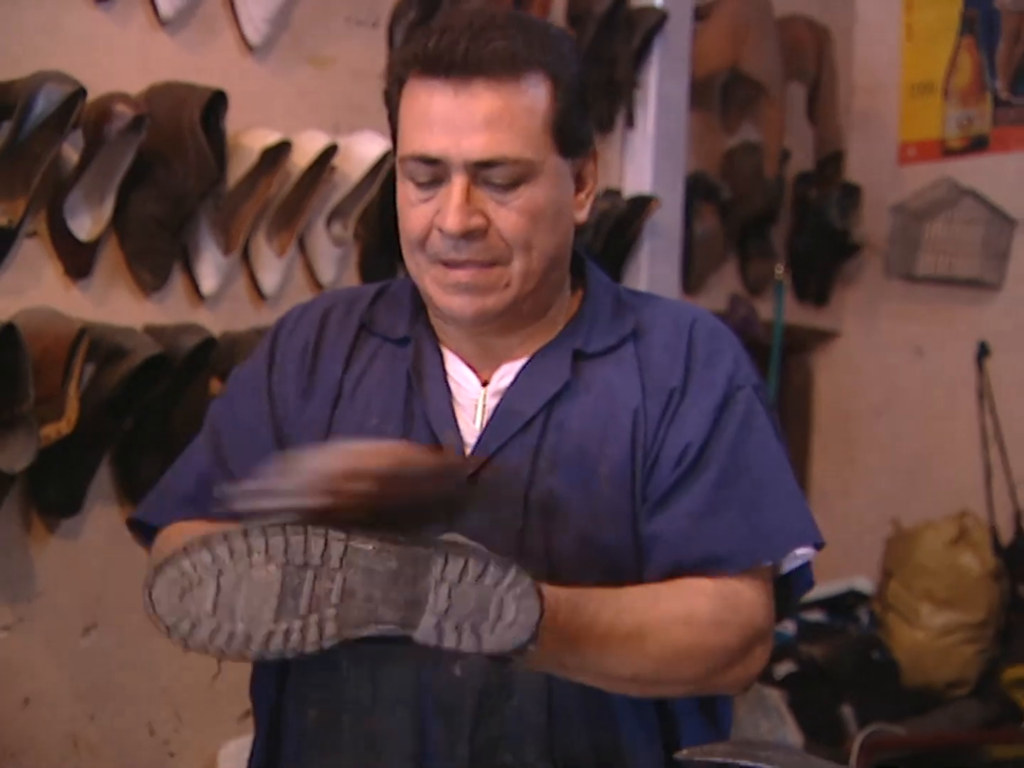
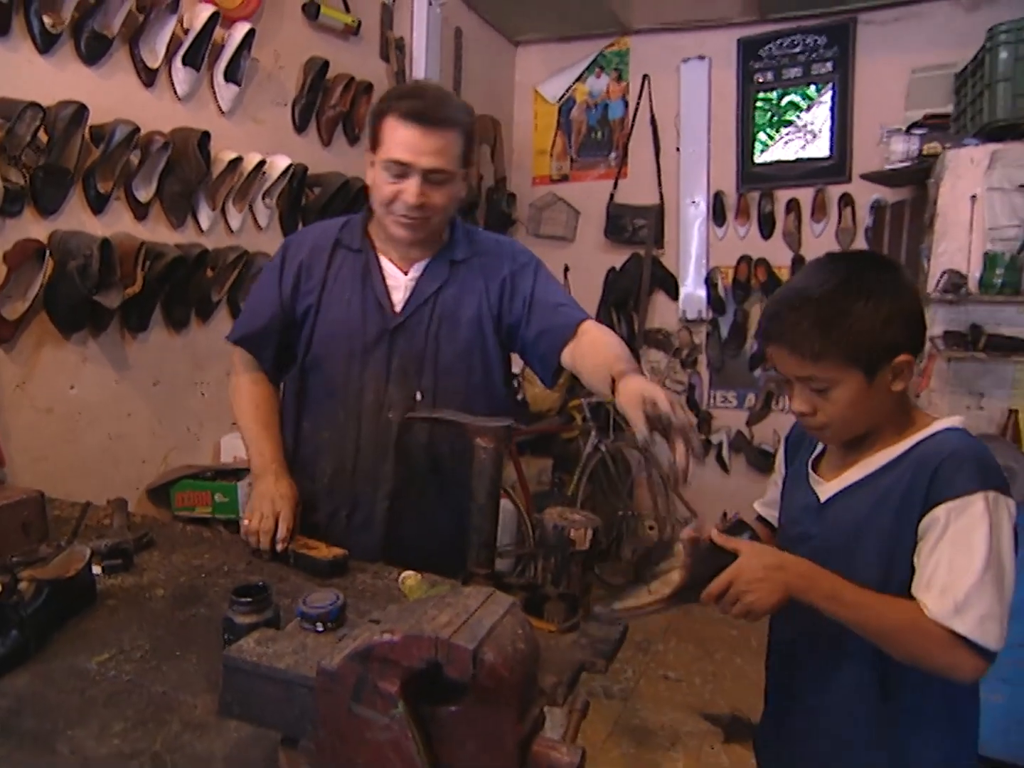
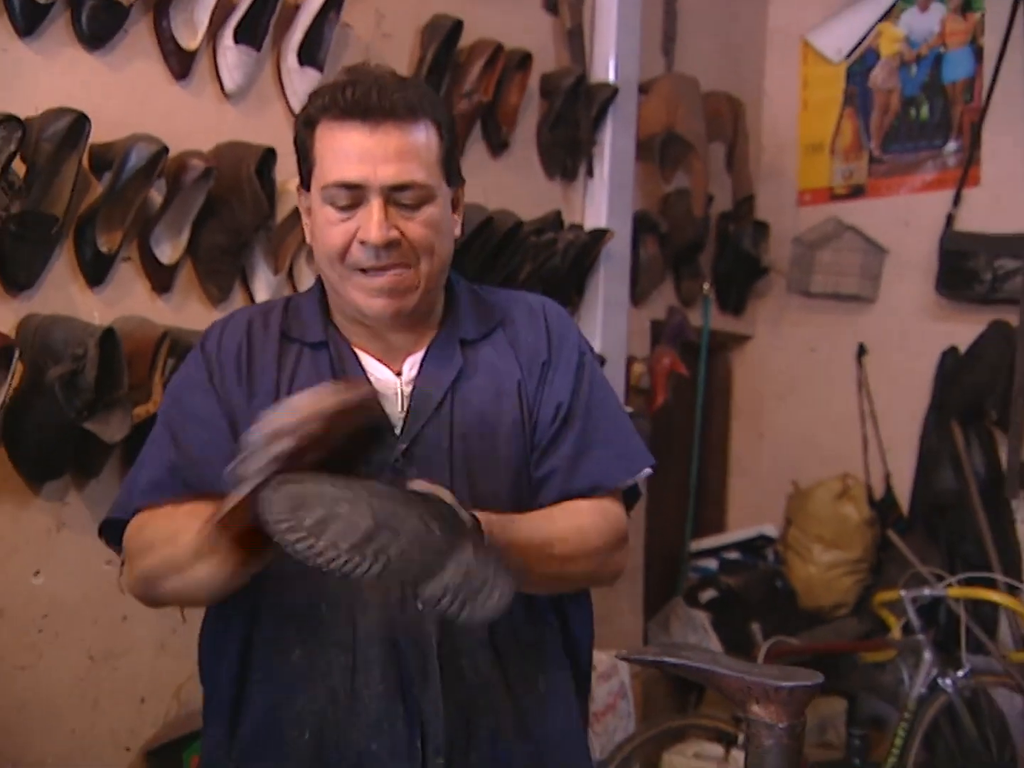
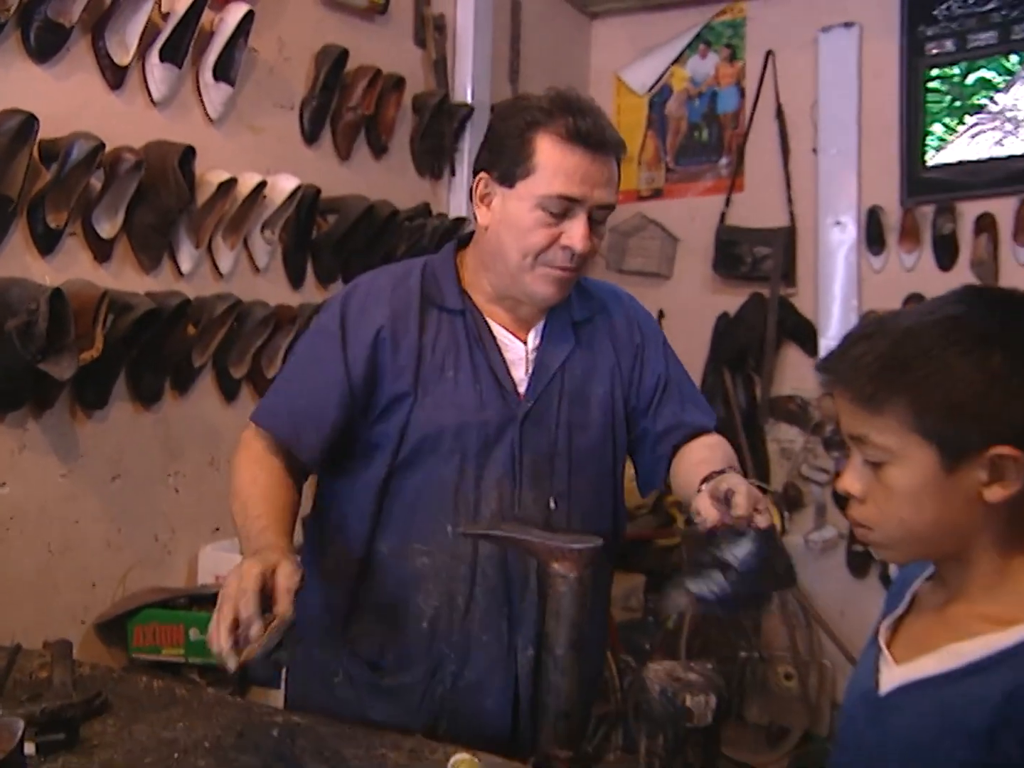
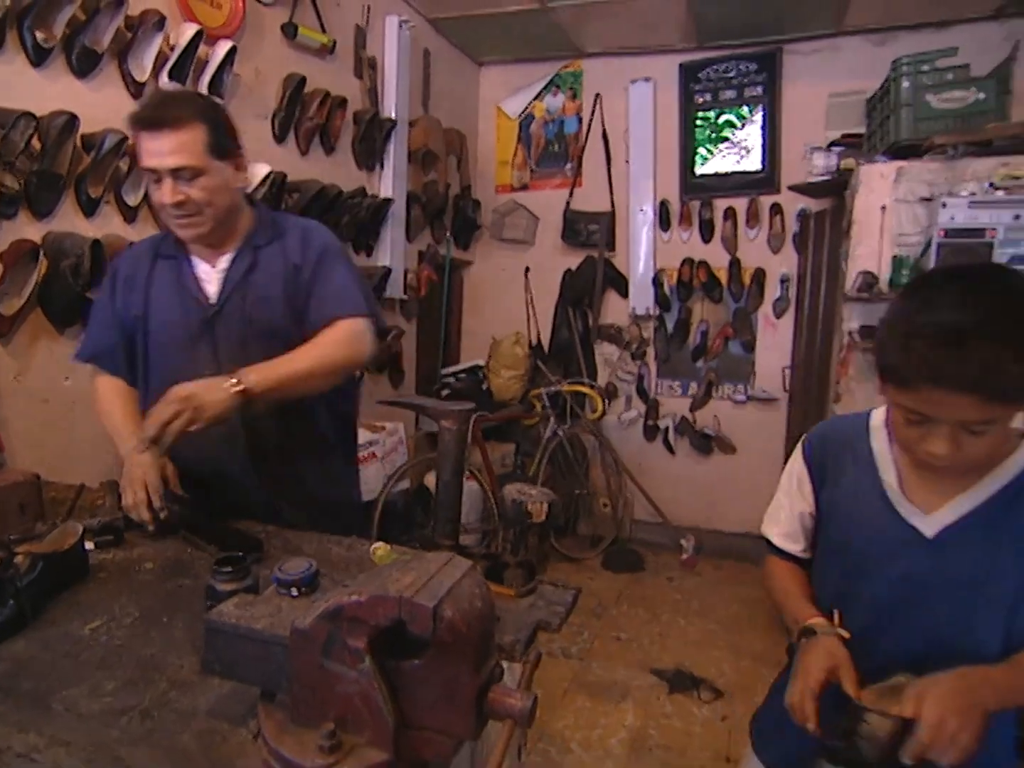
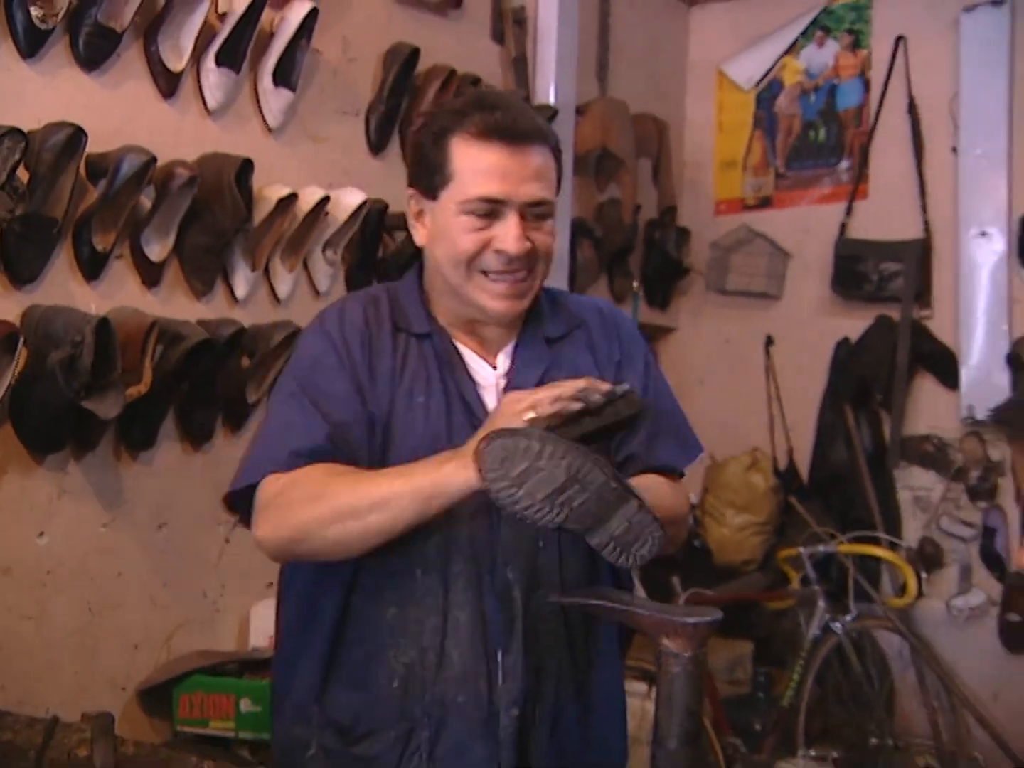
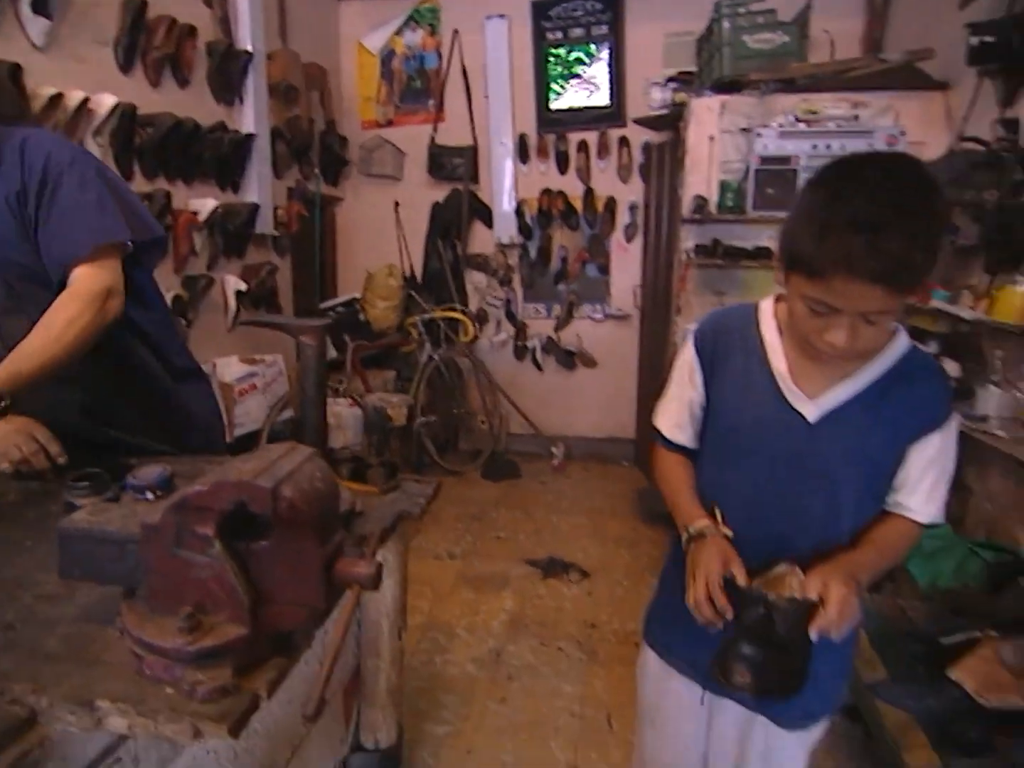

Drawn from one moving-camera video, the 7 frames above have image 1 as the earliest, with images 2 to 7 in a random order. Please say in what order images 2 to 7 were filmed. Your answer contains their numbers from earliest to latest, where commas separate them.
3, 6, 4, 2, 5, 7
